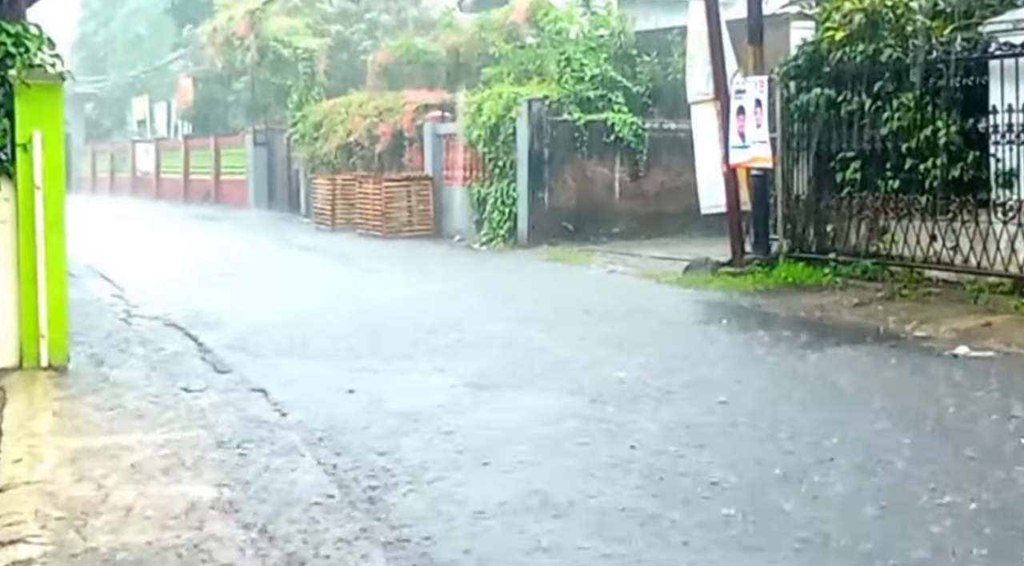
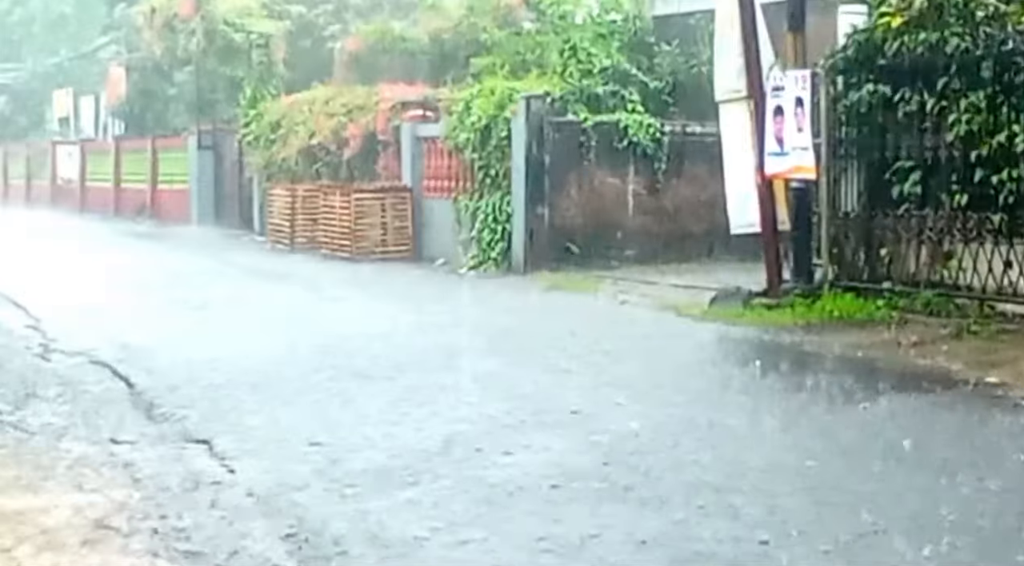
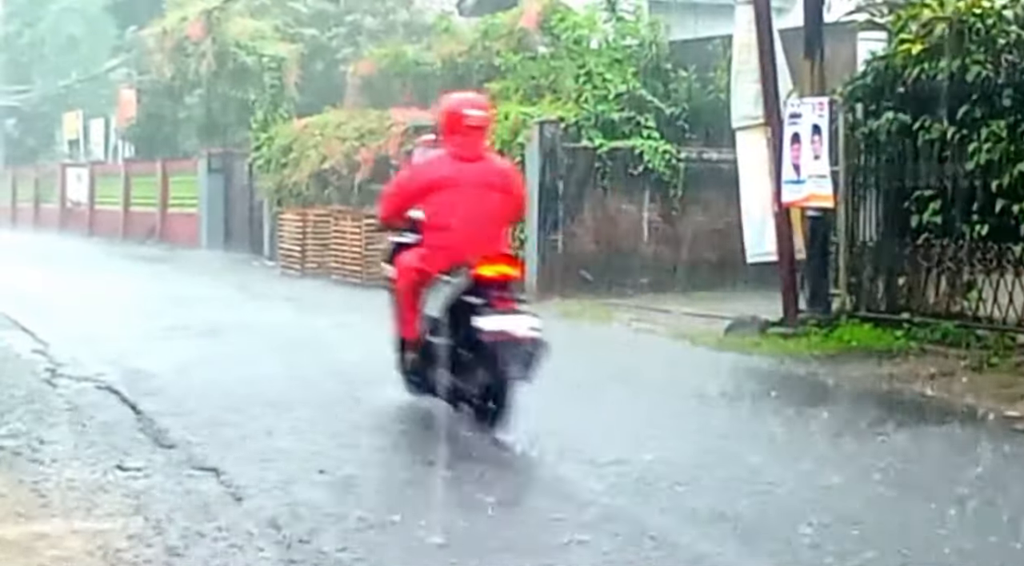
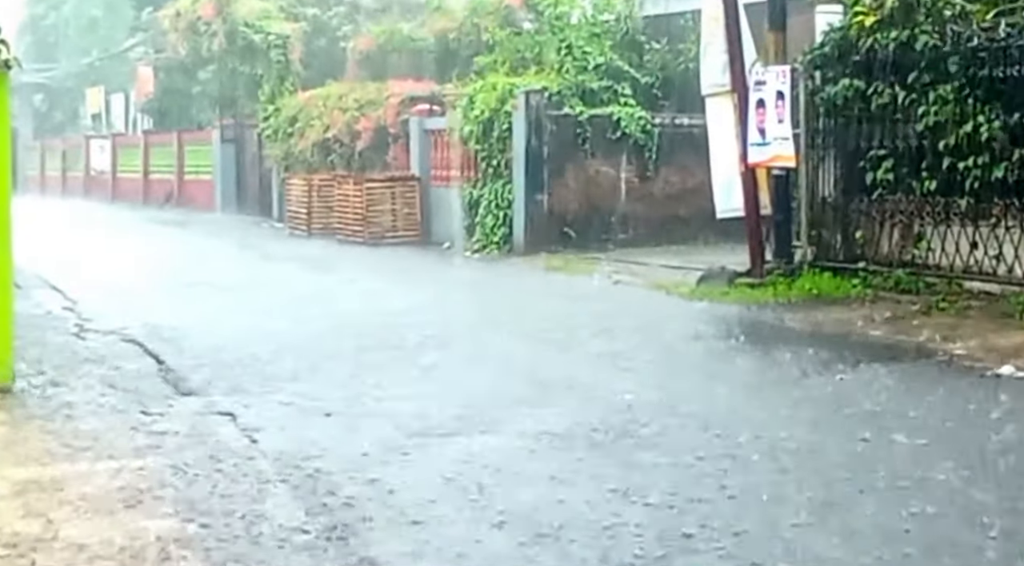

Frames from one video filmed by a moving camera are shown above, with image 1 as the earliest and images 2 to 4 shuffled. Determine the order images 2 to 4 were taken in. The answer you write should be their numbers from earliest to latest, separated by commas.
4, 2, 3
